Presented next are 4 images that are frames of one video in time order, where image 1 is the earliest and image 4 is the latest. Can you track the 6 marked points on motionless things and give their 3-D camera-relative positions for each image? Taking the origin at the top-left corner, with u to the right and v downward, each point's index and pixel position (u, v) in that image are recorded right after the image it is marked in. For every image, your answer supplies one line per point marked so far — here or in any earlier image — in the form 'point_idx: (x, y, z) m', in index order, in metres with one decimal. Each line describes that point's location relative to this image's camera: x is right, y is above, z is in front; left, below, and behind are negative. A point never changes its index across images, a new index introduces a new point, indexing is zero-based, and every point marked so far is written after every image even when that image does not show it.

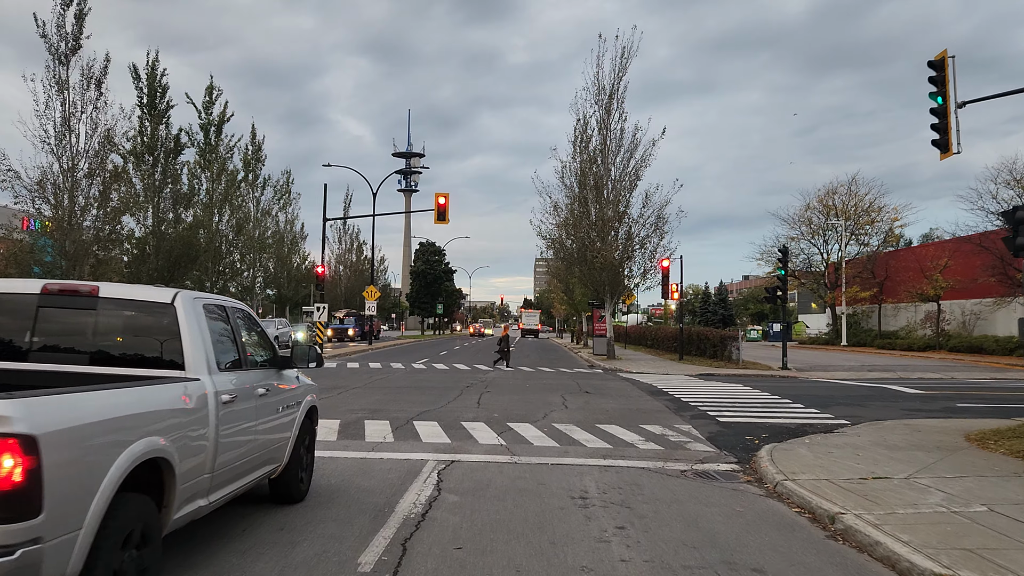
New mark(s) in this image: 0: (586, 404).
0: (+1.5, -2.3, +14.6) m
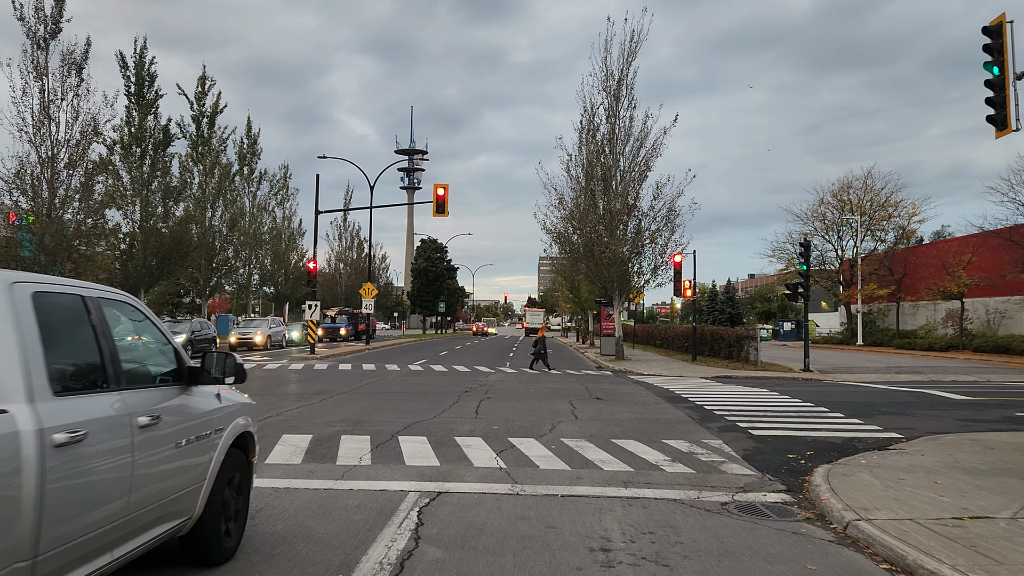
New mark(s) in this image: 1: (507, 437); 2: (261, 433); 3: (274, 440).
0: (+1.5, -2.2, +12.9) m
1: (-0.1, -2.1, +10.3) m
2: (-3.4, -2.0, +9.8) m
3: (-3.0, -2.0, +9.3) m
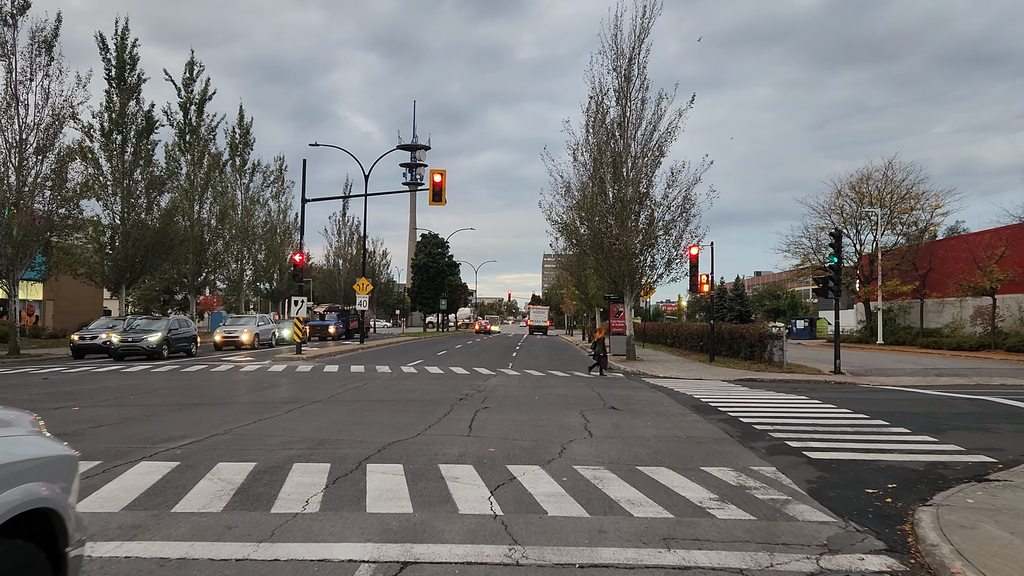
0: (+1.6, -2.1, +10.8) m
1: (-0.1, -2.0, +8.2) m
2: (-3.4, -1.8, +7.7) m
3: (-3.0, -1.8, +7.1) m
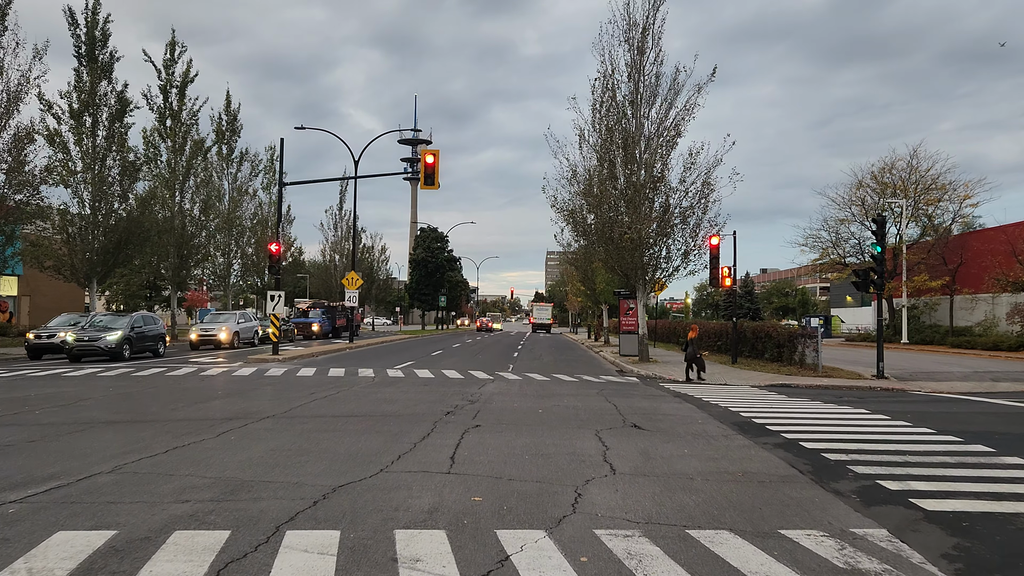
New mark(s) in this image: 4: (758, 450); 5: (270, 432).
0: (+1.5, -1.9, +8.1) m
1: (-0.1, -1.8, +5.6) m
2: (-3.4, -1.7, +5.1) m
3: (-3.1, -1.7, +4.5) m
4: (+3.0, -2.0, +8.8) m
5: (-3.3, -1.9, +9.7) m
